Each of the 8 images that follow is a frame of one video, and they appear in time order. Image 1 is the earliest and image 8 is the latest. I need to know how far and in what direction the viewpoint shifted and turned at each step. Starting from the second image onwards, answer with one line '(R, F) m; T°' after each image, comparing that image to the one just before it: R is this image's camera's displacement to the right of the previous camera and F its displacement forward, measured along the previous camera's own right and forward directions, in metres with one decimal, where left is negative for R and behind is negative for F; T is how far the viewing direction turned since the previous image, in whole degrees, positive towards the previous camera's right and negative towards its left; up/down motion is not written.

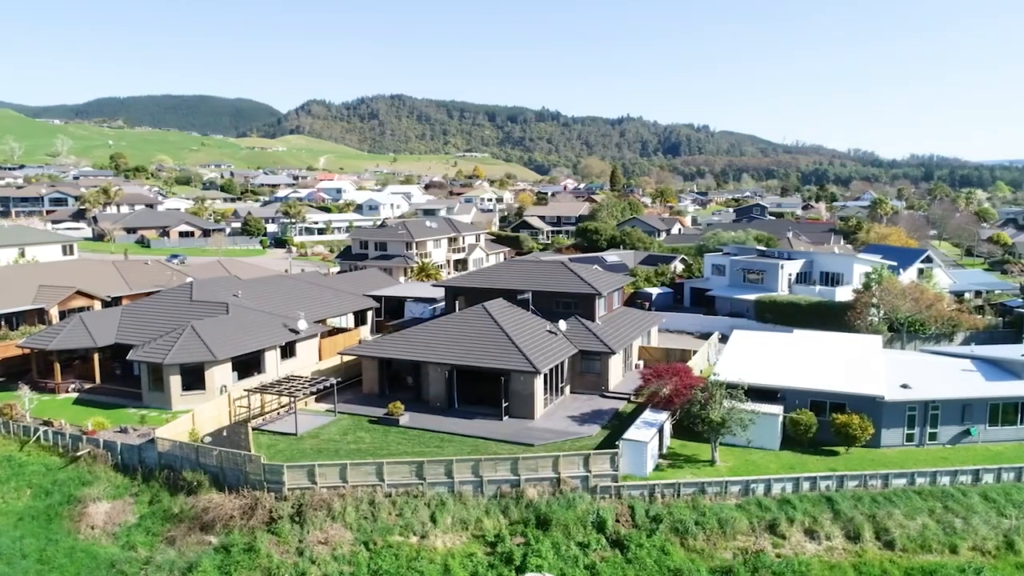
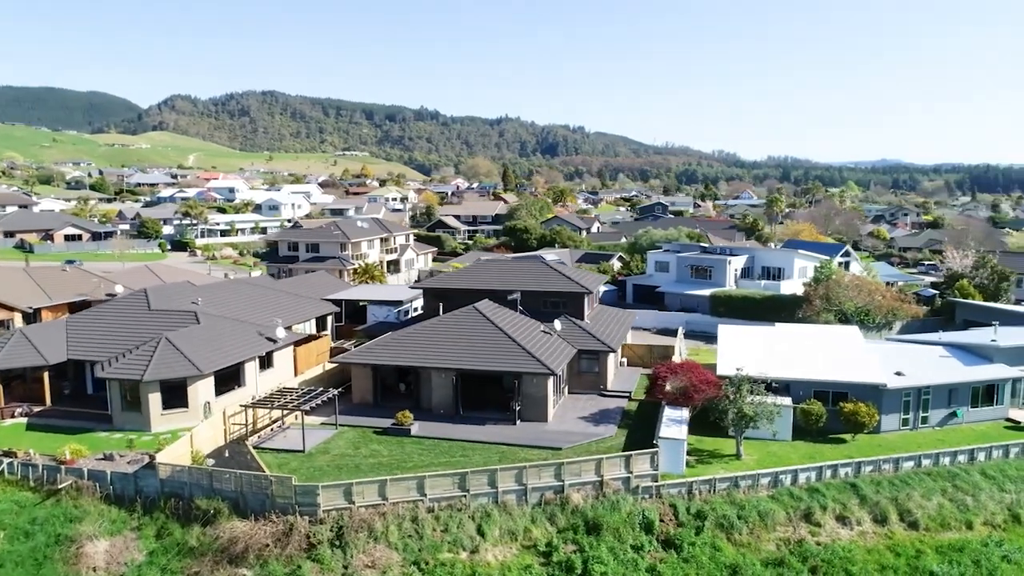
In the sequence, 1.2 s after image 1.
(-4.3, +1.1) m; +9°
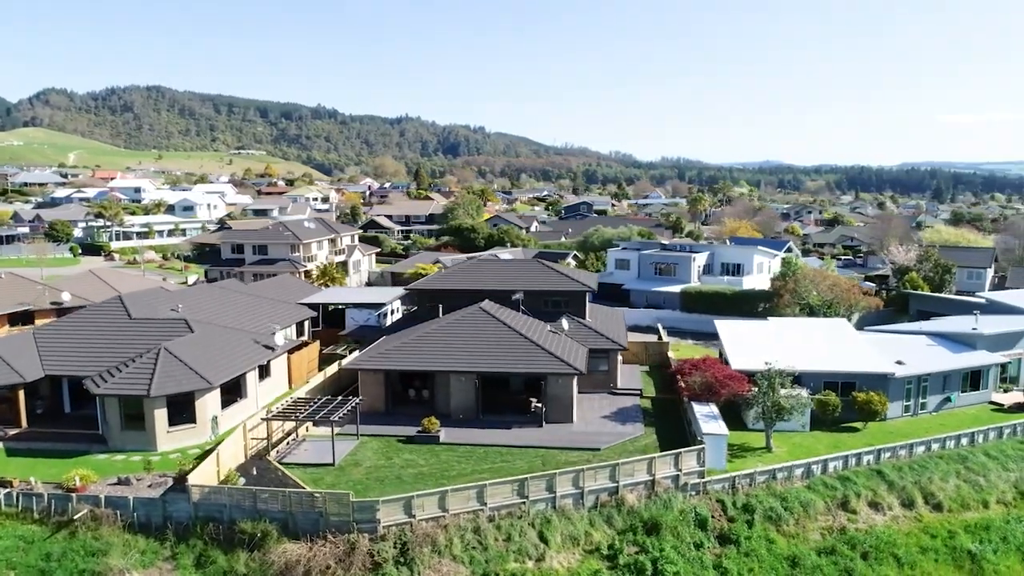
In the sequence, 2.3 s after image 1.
(-4.0, +0.8) m; +7°
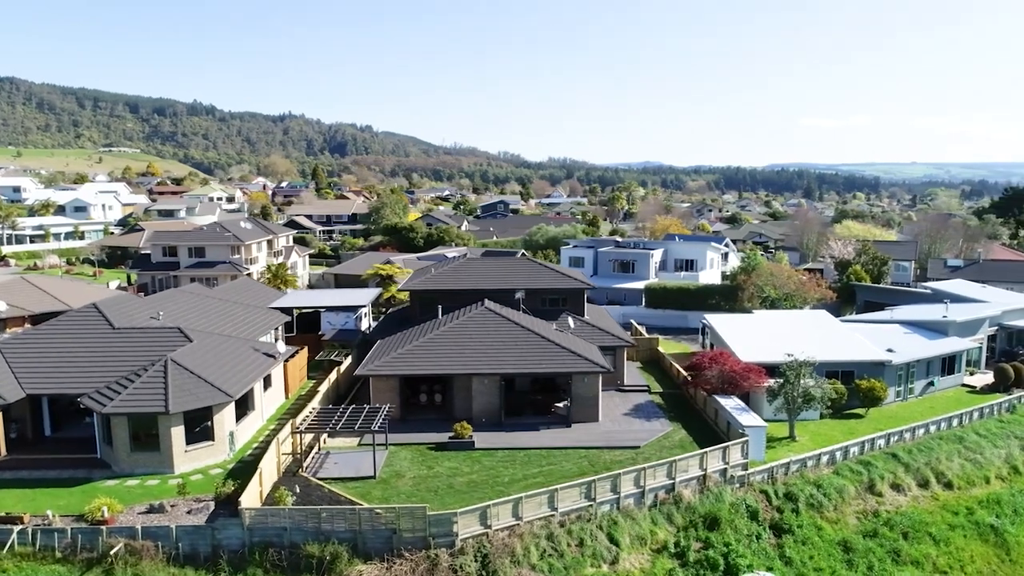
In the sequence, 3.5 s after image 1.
(-4.3, +1.0) m; +8°
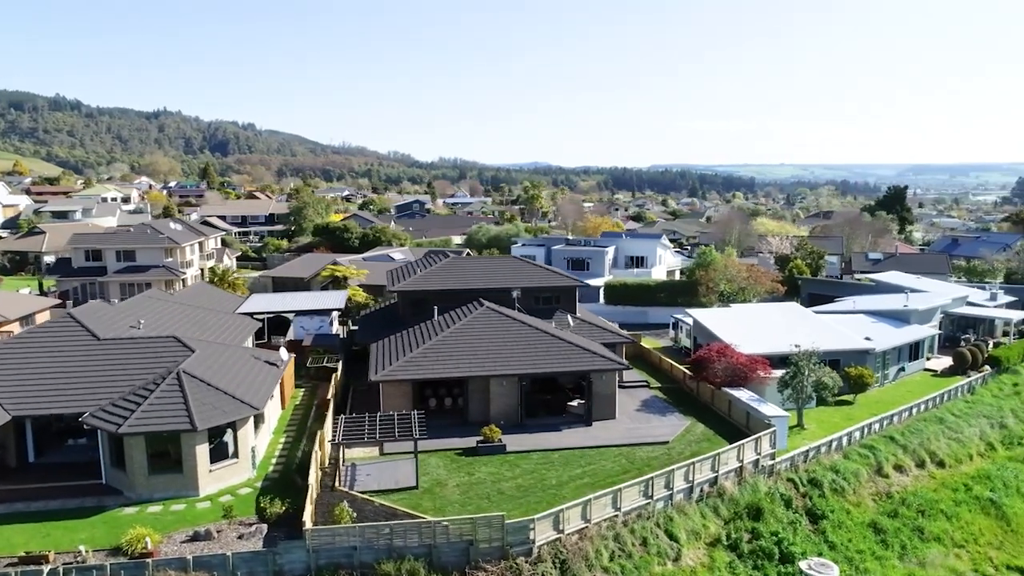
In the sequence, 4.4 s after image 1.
(-4.0, +0.8) m; +8°
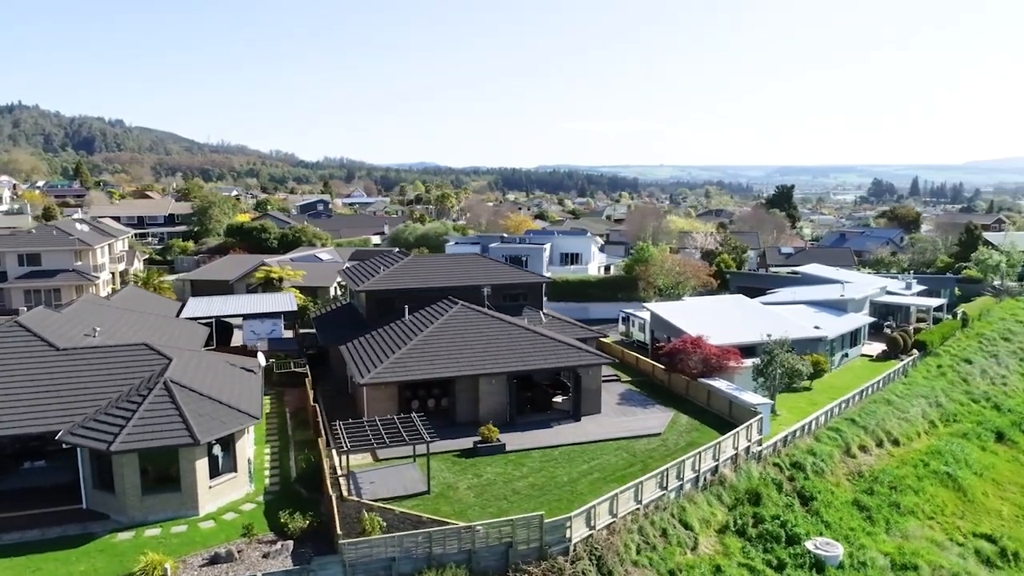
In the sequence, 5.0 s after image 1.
(-3.0, +0.6) m; +8°
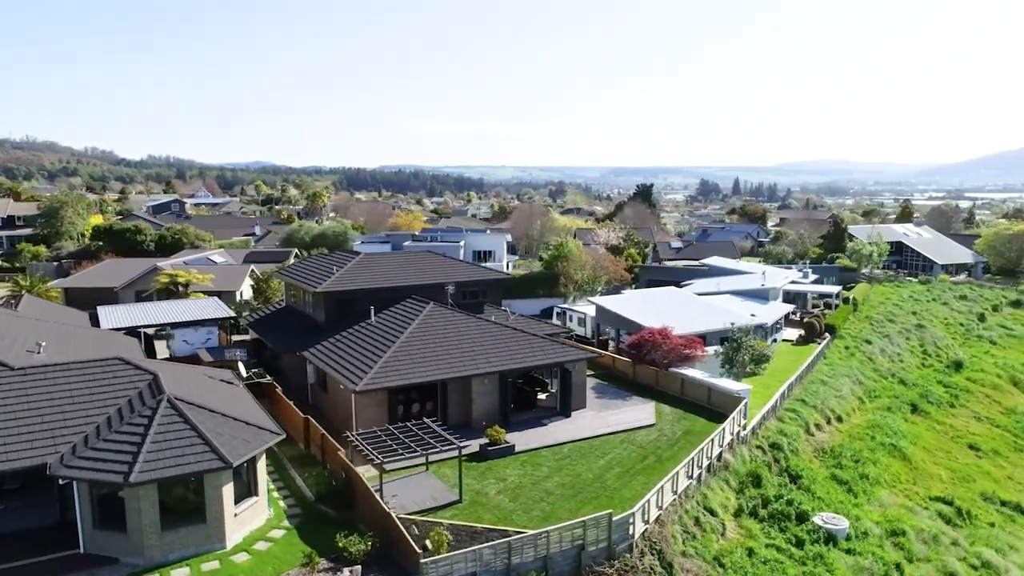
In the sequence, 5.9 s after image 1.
(-4.3, +1.1) m; +12°
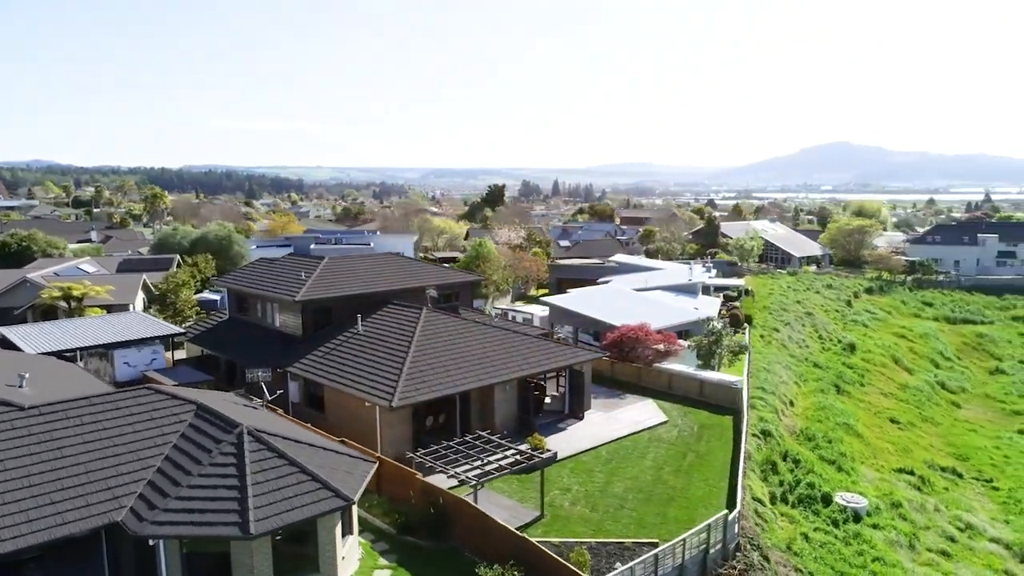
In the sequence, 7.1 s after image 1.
(-5.5, +1.6) m; +13°
